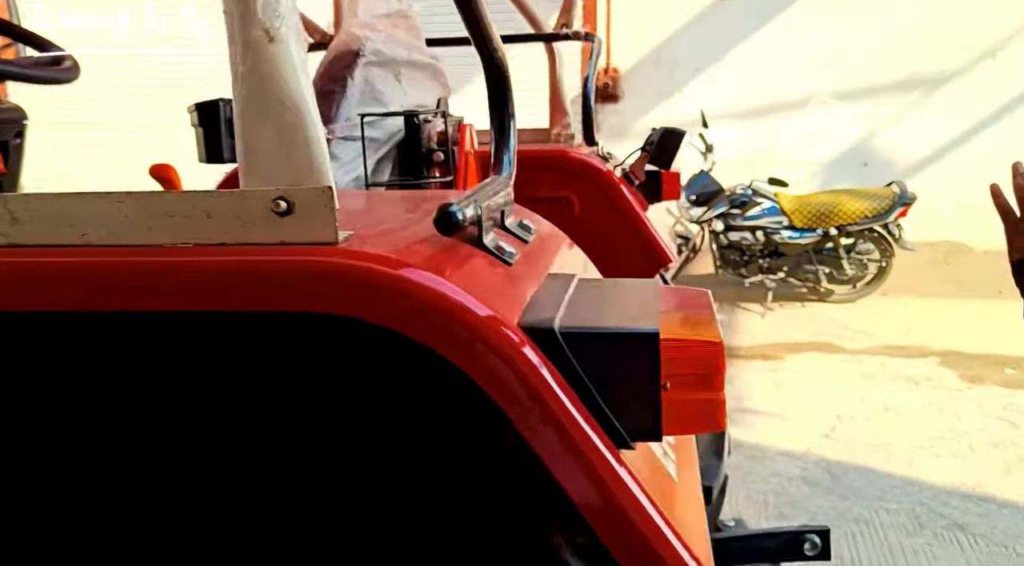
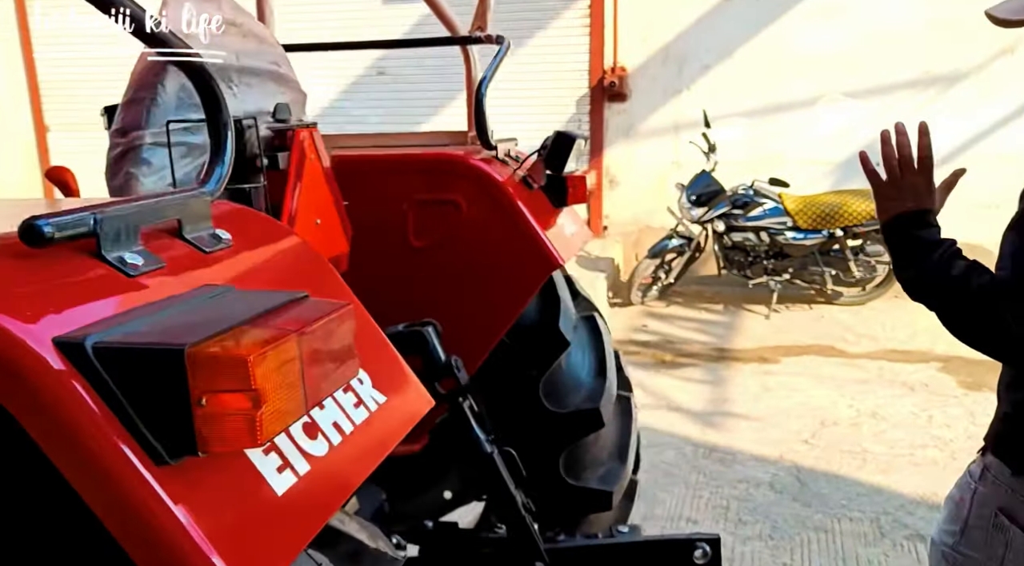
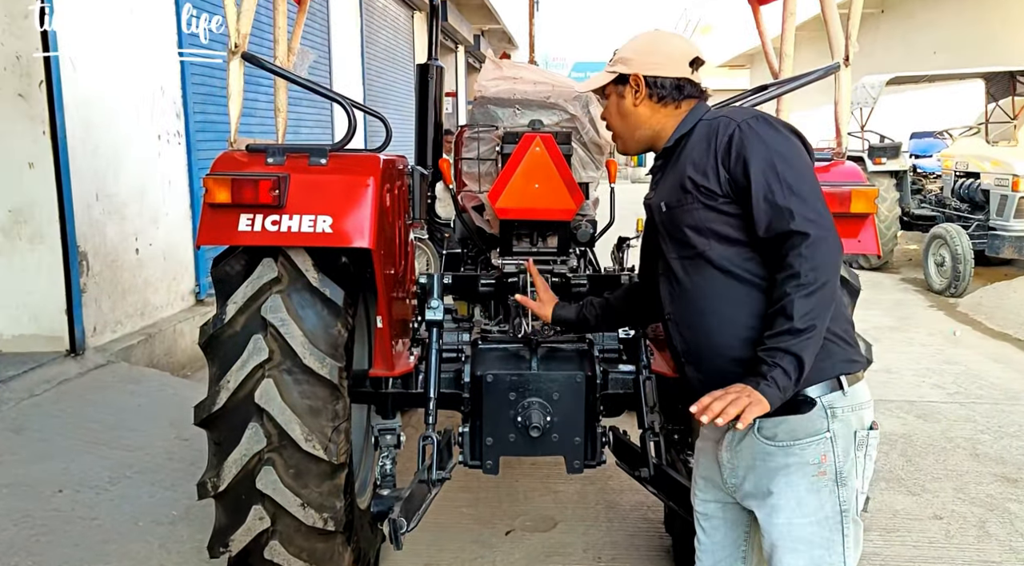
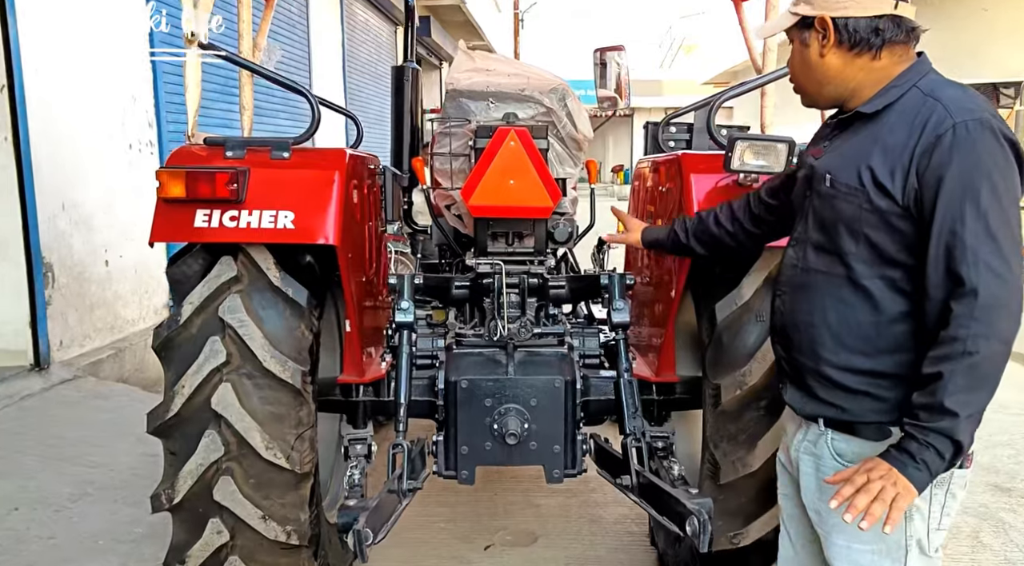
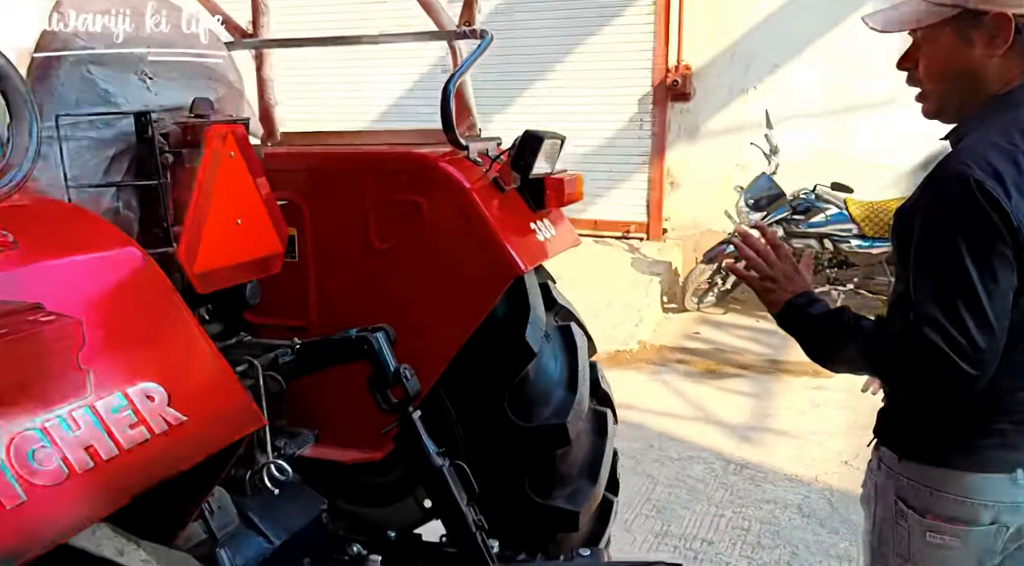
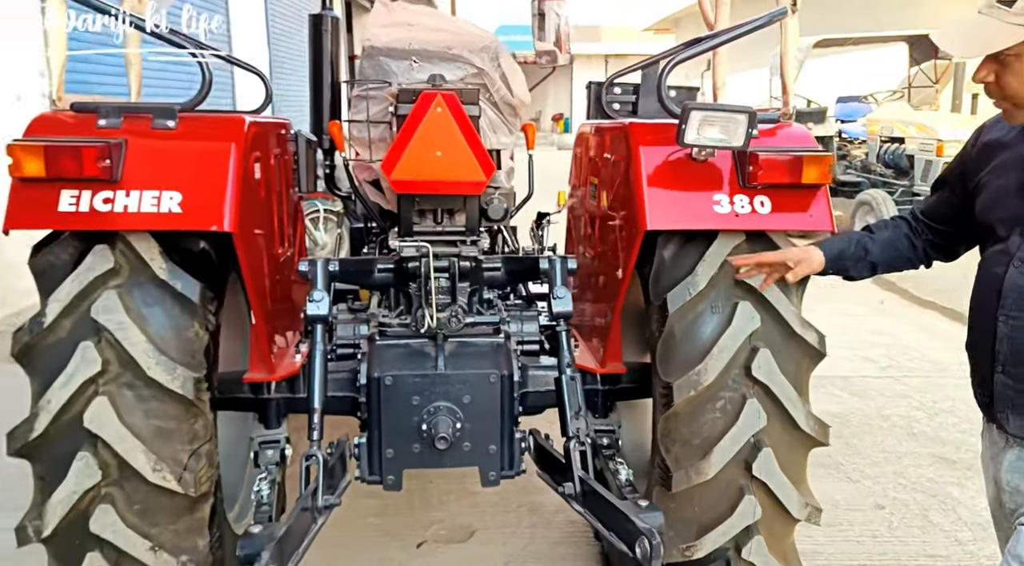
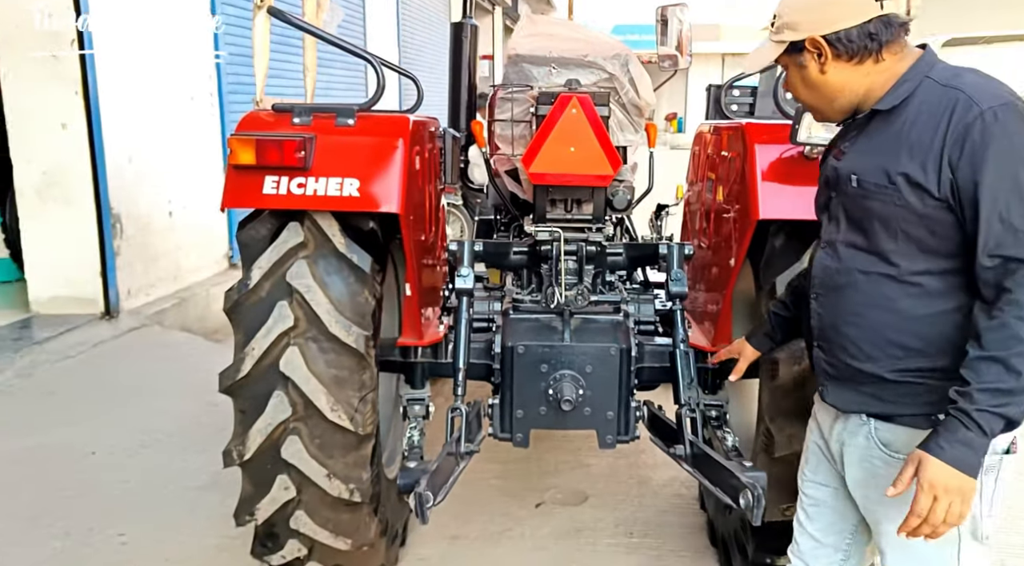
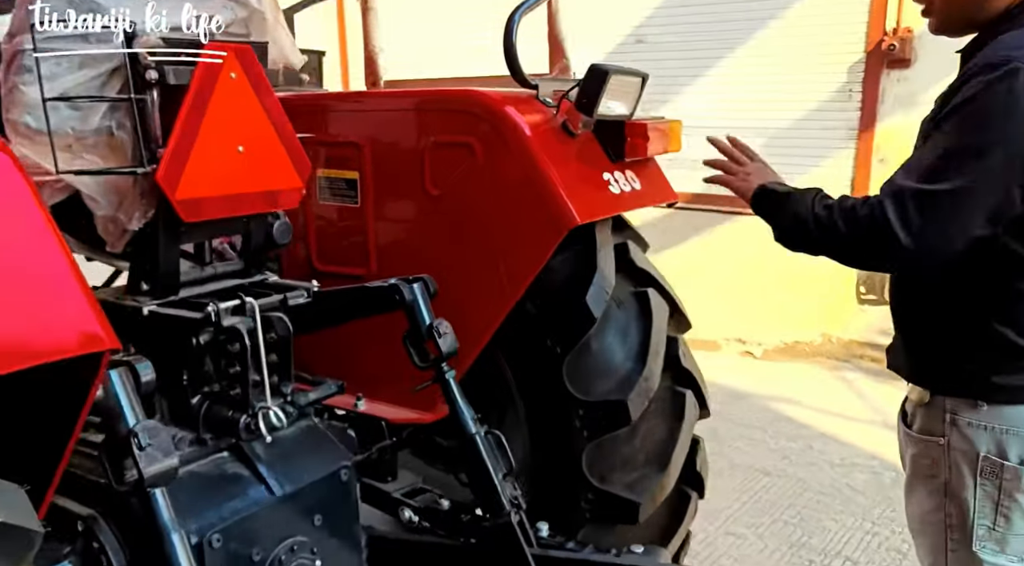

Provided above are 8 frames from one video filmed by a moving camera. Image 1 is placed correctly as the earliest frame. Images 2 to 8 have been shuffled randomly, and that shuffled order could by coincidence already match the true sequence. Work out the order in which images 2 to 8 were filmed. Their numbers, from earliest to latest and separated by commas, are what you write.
2, 5, 8, 6, 7, 3, 4
